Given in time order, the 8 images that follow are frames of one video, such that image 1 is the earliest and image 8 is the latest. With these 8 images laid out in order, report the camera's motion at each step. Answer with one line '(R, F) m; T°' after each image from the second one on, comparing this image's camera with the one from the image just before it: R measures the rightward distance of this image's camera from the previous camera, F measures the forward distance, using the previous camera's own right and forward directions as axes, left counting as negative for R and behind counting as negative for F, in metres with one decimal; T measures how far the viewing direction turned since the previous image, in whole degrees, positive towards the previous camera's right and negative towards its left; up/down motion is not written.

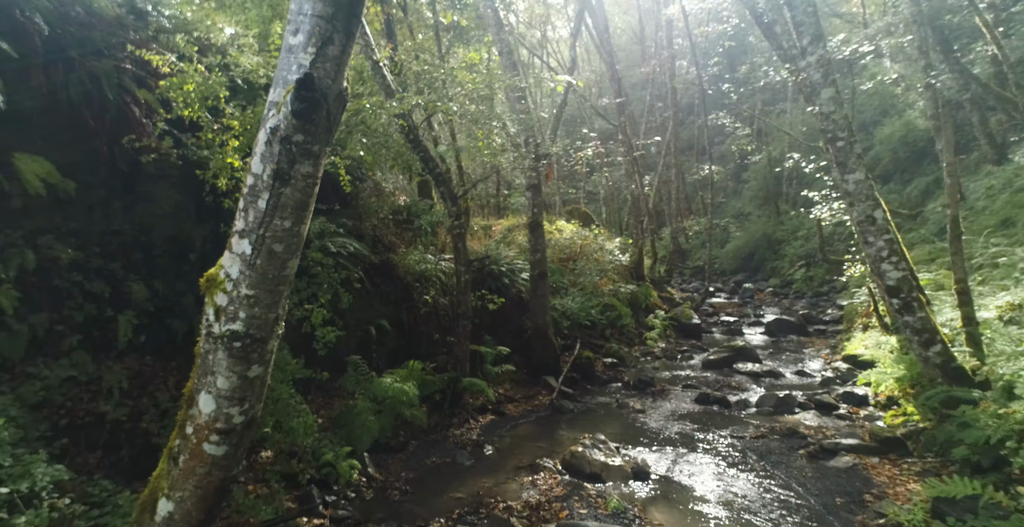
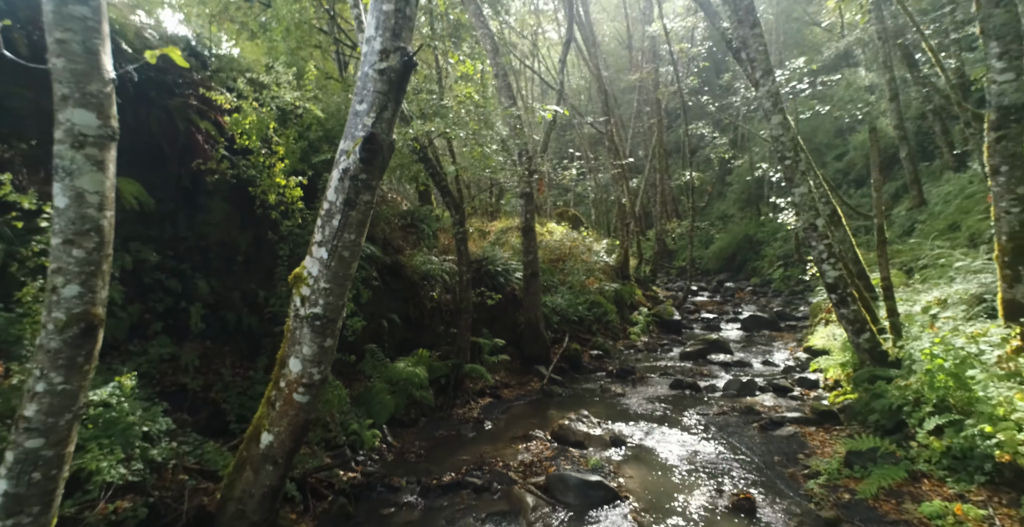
(-0.1, -1.4) m; +1°
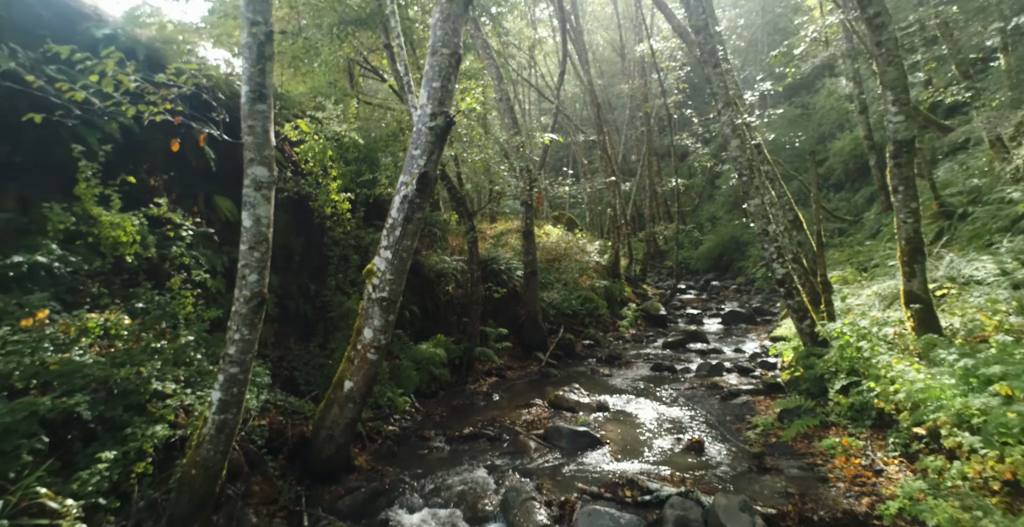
(-0.2, -2.0) m; 0°
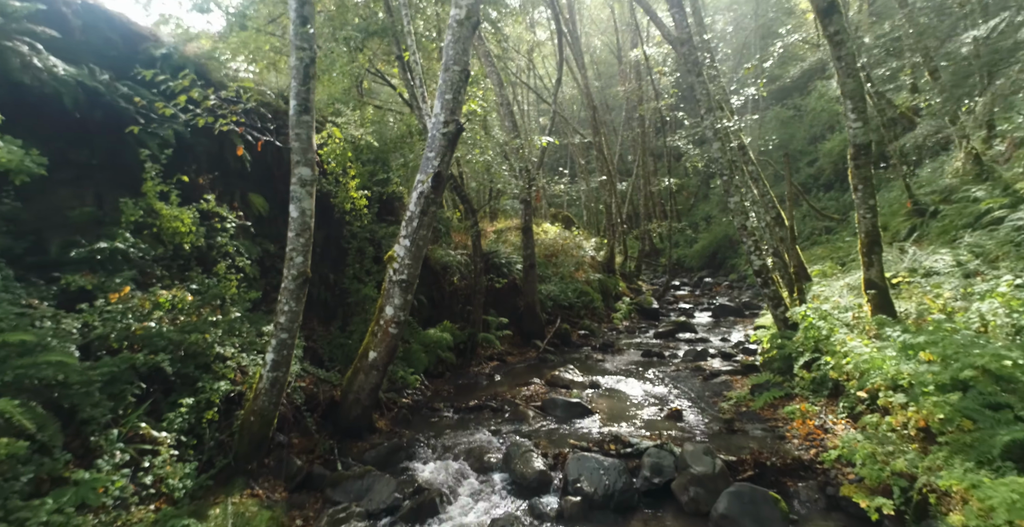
(0.0, -1.1) m; 0°
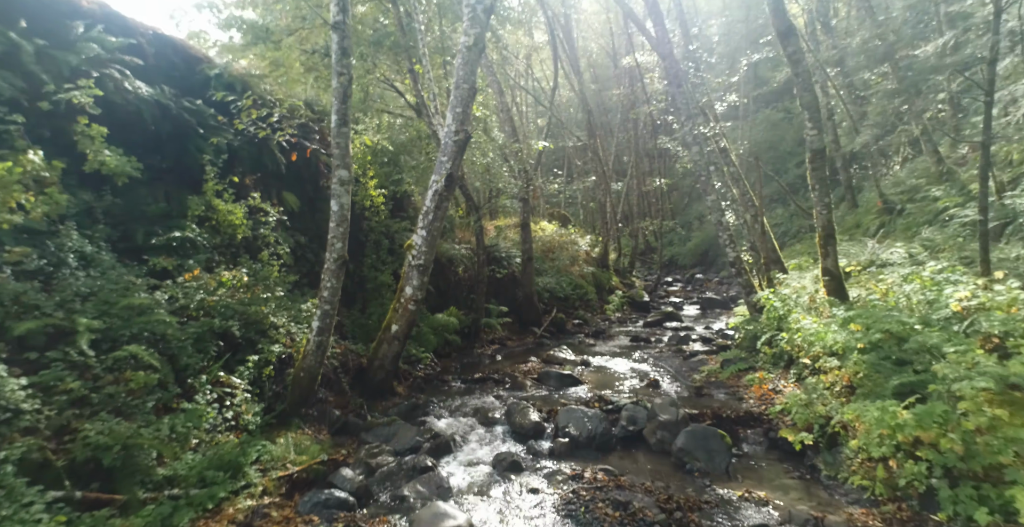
(0.0, -1.4) m; 0°
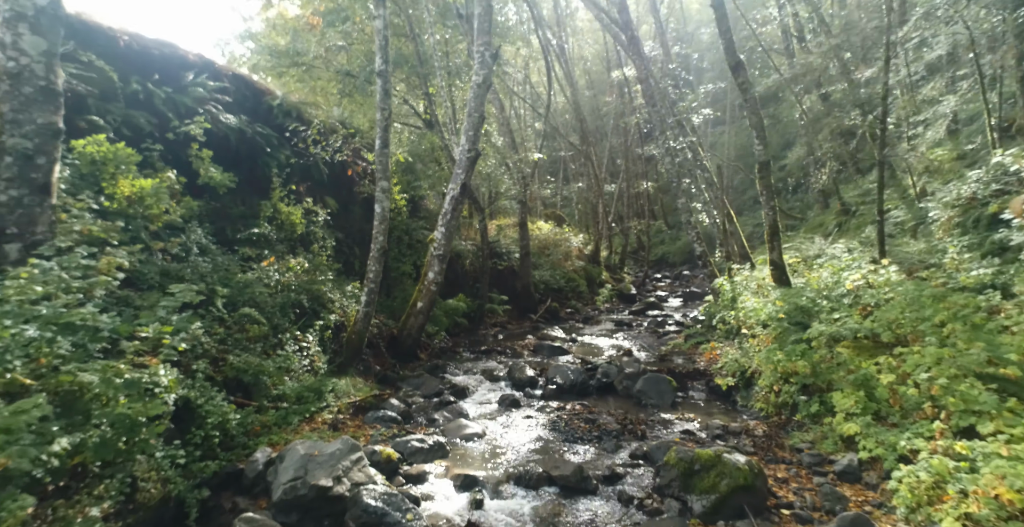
(0.0, -2.3) m; 0°
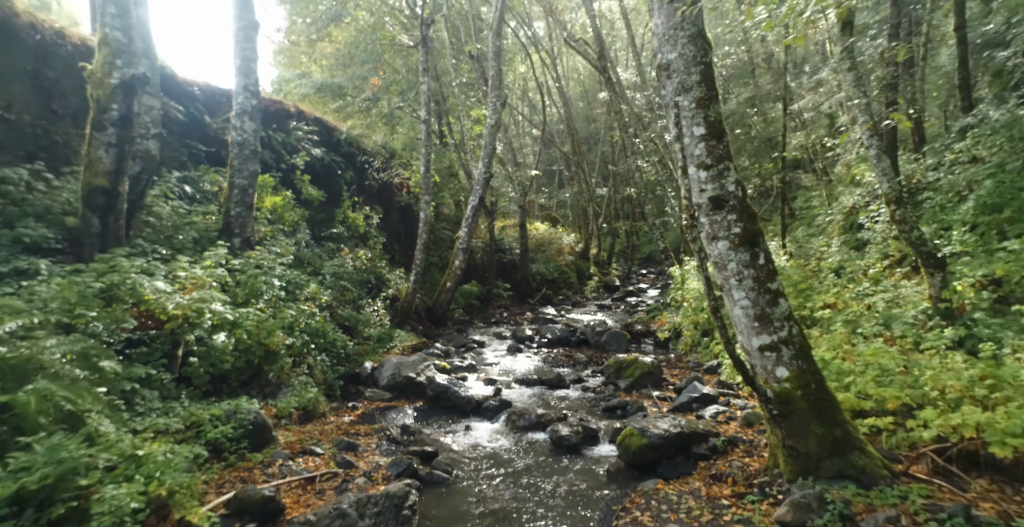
(-0.2, -4.0) m; 0°
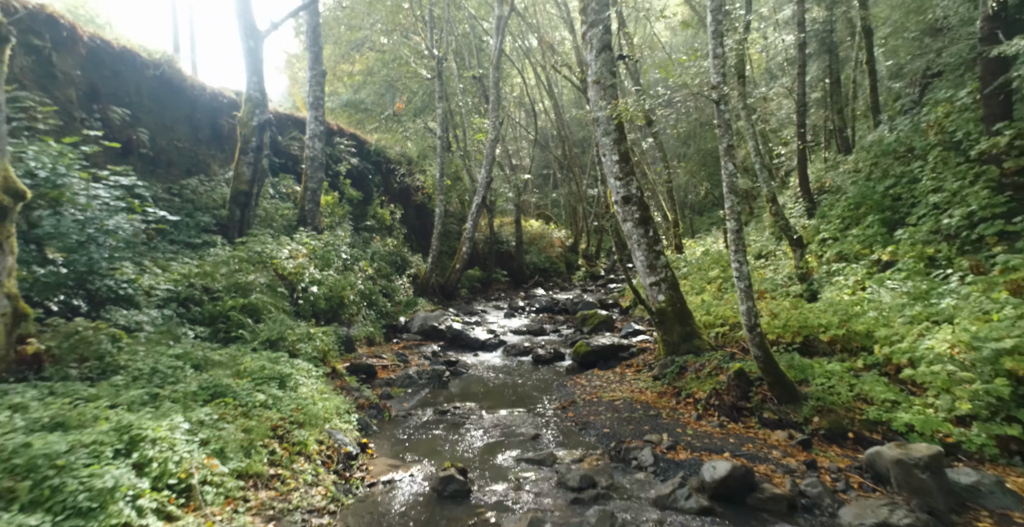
(+0.1, -3.6) m; 0°
